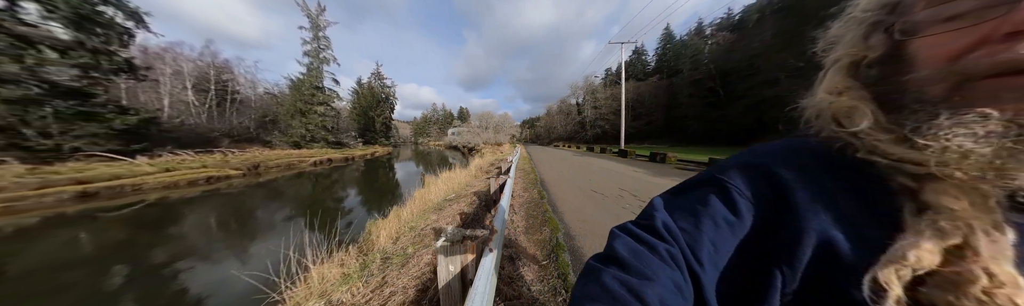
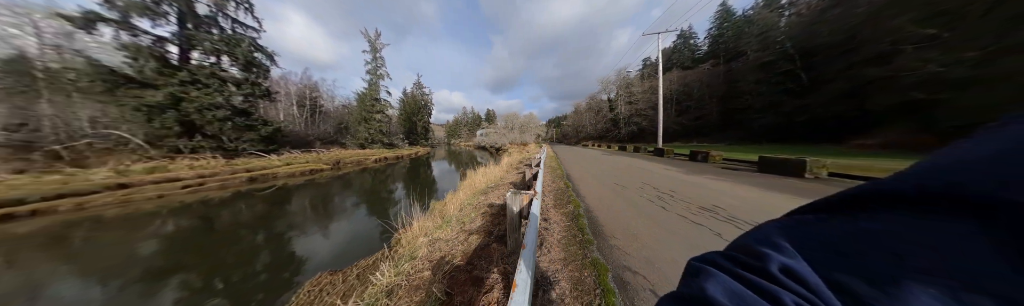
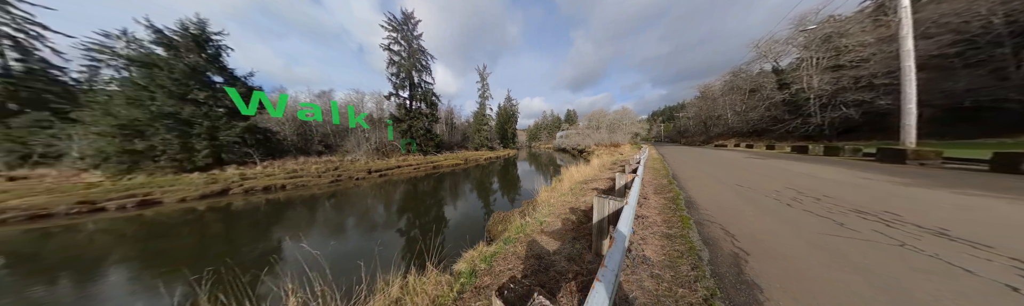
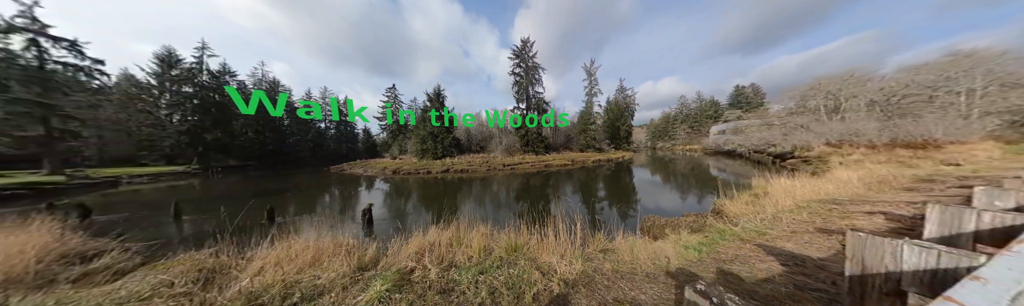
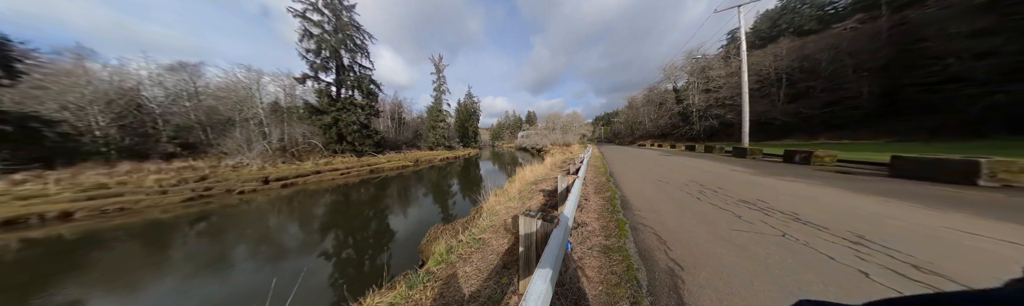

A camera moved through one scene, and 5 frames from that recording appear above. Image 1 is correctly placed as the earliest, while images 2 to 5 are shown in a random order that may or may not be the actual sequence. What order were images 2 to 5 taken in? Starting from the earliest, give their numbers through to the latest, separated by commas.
2, 5, 3, 4
